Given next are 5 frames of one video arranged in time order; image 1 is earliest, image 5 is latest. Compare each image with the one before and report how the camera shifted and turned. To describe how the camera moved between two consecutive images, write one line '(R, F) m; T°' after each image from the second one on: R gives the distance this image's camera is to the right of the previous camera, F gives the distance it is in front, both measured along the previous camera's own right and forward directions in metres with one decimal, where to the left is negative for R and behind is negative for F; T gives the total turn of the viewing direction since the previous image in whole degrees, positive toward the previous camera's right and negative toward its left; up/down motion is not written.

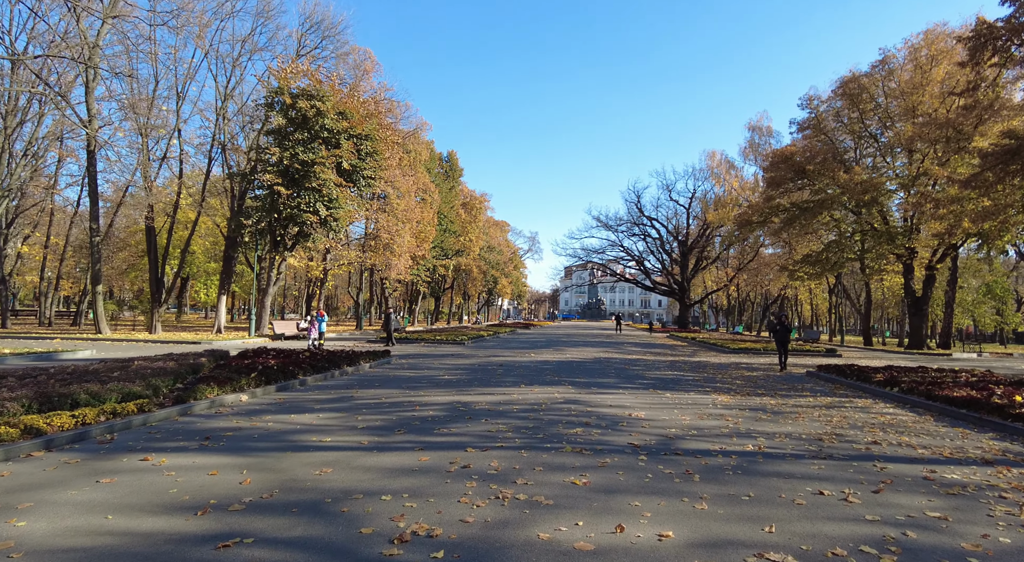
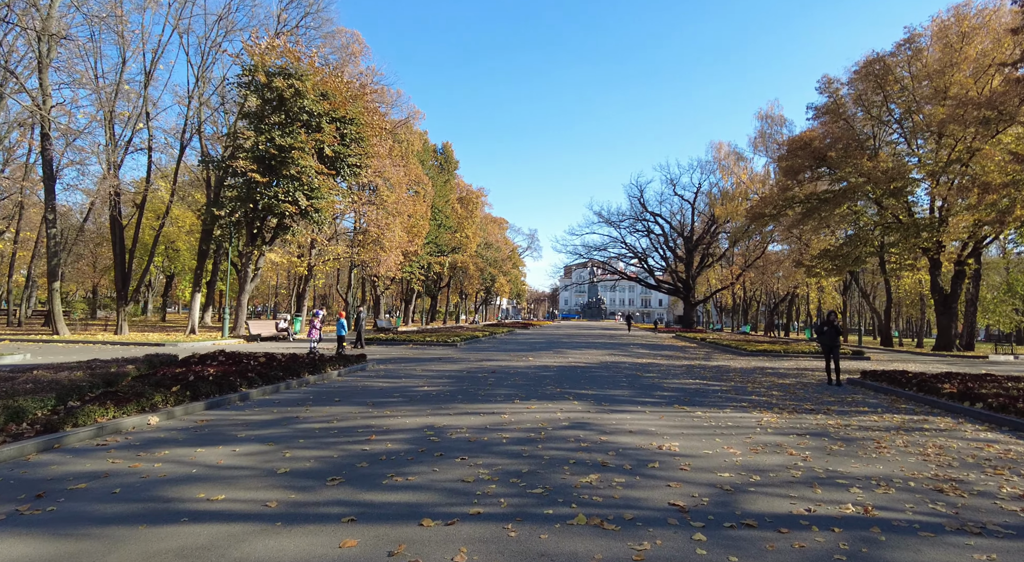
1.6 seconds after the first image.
(+0.1, +2.1) m; 0°
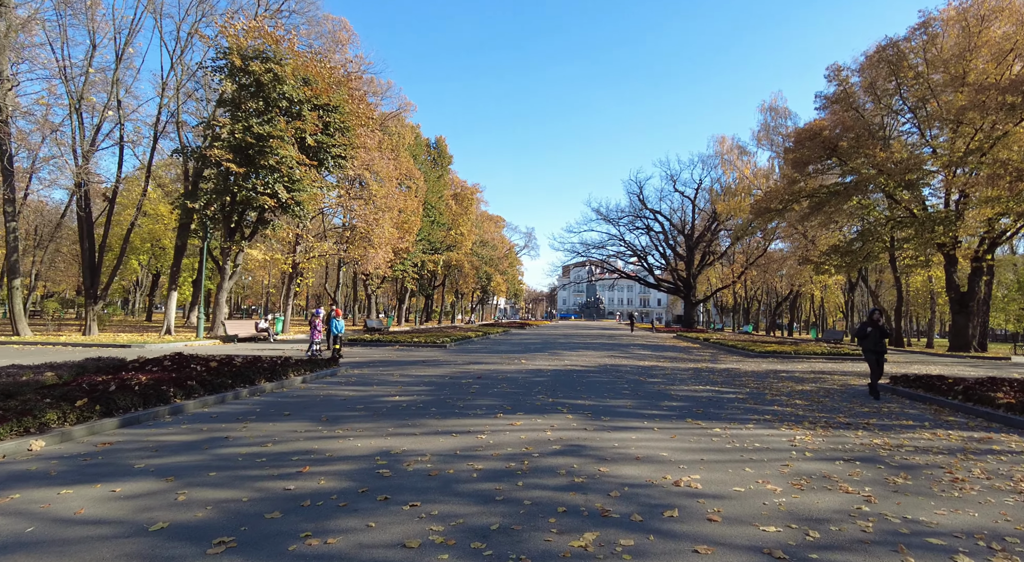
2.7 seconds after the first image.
(+0.2, +1.4) m; 0°
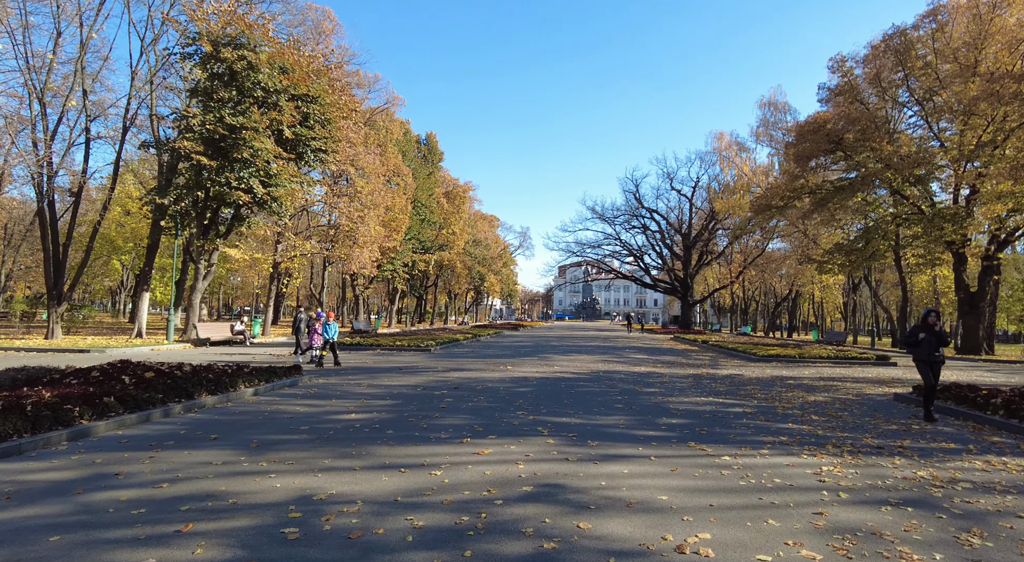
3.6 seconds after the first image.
(+0.3, +1.2) m; 0°
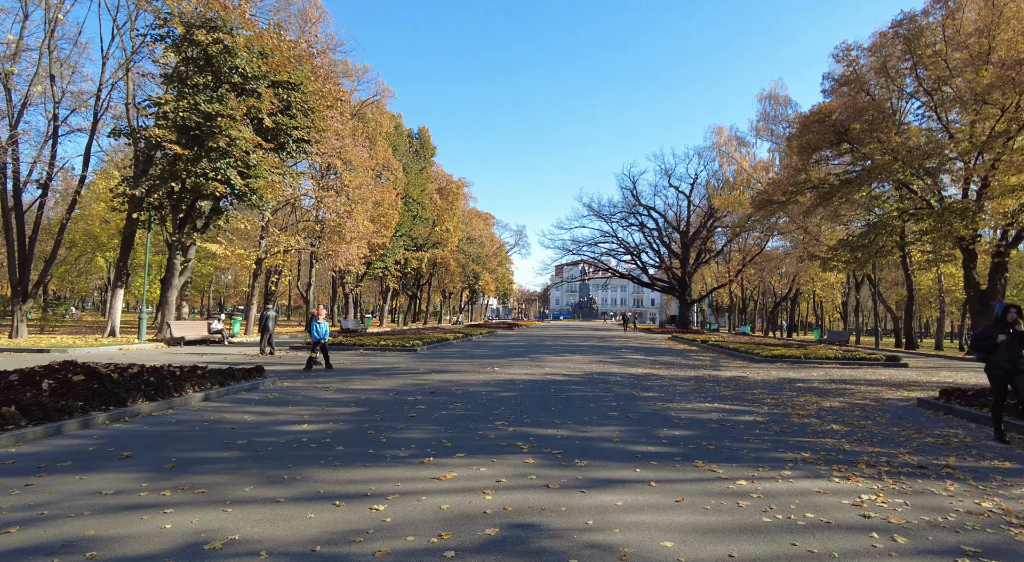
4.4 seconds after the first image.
(+0.2, +1.0) m; 0°
